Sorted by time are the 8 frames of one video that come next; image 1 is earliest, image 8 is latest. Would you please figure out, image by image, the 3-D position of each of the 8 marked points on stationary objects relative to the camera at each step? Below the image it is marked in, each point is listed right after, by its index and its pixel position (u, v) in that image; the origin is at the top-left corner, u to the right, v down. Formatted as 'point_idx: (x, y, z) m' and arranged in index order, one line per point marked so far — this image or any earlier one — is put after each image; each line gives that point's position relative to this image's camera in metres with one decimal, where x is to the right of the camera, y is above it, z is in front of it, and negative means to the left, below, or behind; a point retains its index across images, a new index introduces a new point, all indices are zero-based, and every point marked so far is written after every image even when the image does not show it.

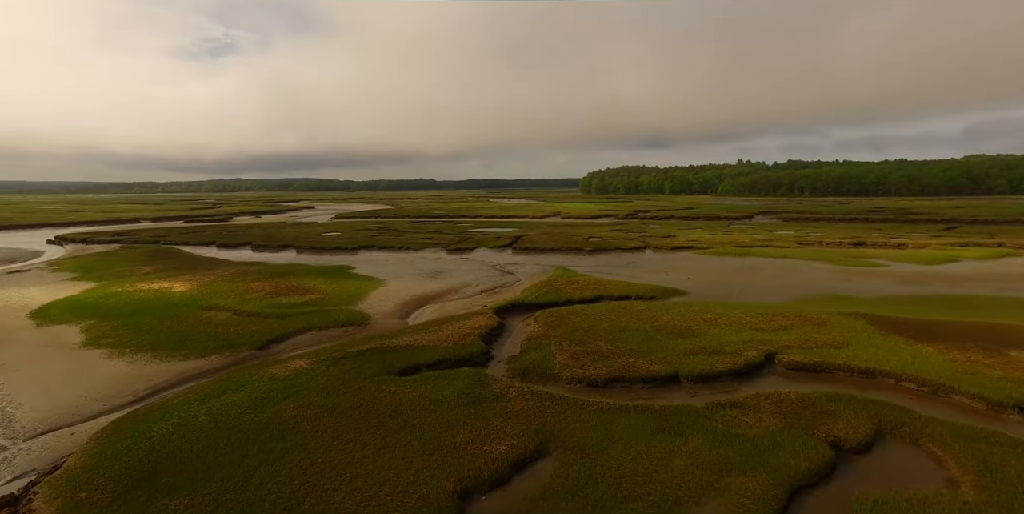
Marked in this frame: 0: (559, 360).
0: (+1.7, -3.8, +17.7) m
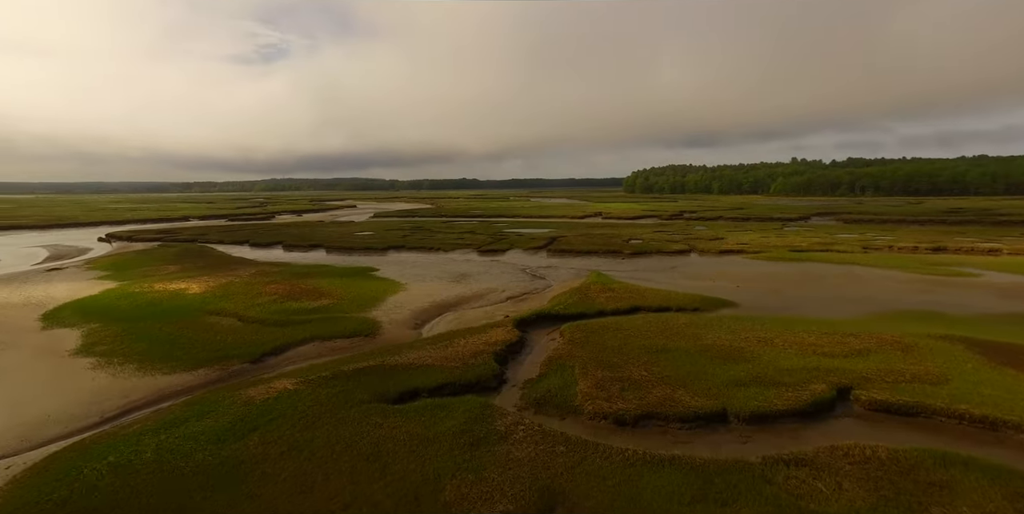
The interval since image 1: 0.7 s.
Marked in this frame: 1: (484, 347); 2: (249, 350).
0: (+2.1, -4.1, +15.0) m
1: (-1.1, -3.5, +18.6) m
2: (-10.4, -3.6, +19.1) m
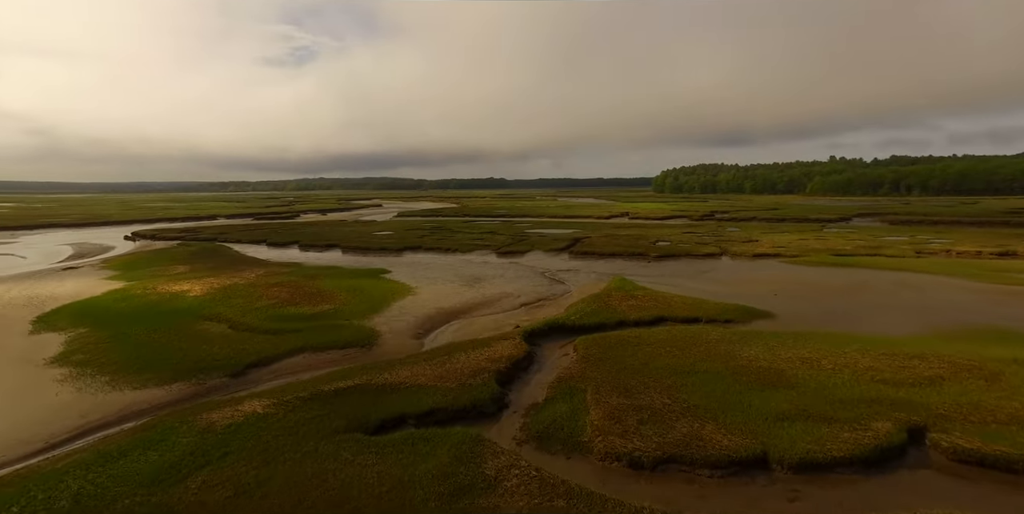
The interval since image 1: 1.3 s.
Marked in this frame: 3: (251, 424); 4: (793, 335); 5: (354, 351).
0: (+2.1, -4.3, +12.8) m
1: (-0.9, -3.7, +16.5) m
2: (-10.1, -3.7, +17.6) m
3: (-6.6, -4.2, +12.1) m
4: (+11.5, -3.2, +19.8) m
5: (-6.4, -3.8, +19.6) m
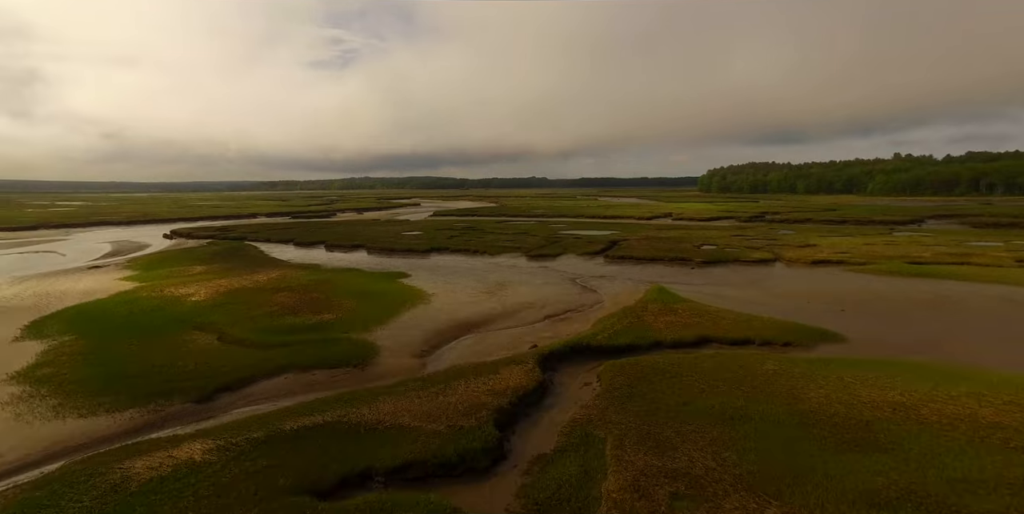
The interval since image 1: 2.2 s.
0: (+2.0, -4.7, +9.7) m
1: (-0.7, -4.0, +13.7) m
2: (-9.8, -3.9, +15.5) m
3: (-6.7, -4.5, +9.7) m
4: (+11.9, -3.7, +15.9) m
5: (-6.0, -4.1, +17.1) m
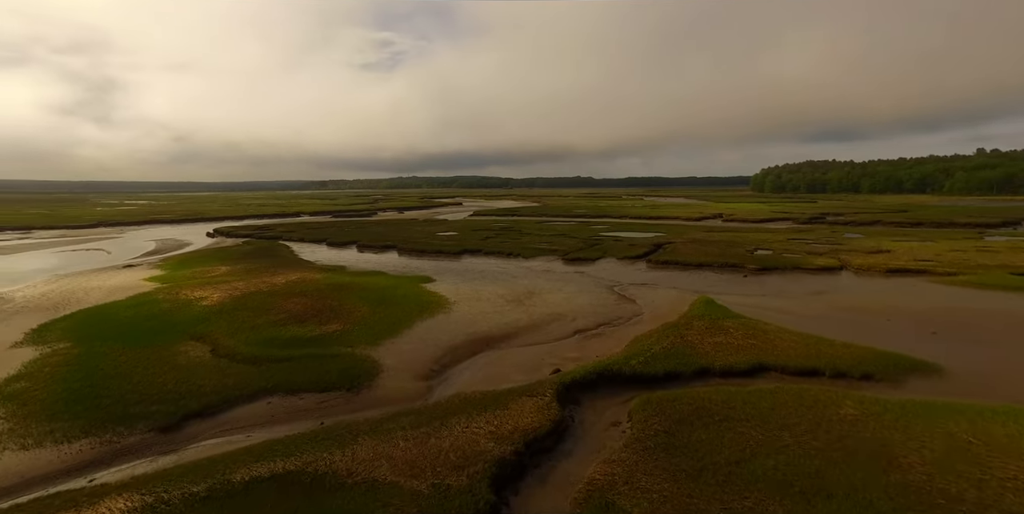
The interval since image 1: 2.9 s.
0: (+1.7, -5.0, +7.0) m
1: (-0.6, -4.3, +11.1) m
2: (-9.5, -4.1, +13.8) m
3: (-6.9, -4.7, +7.8) m
4: (+12.1, -4.1, +12.2) m
5: (-5.5, -4.3, +15.1) m
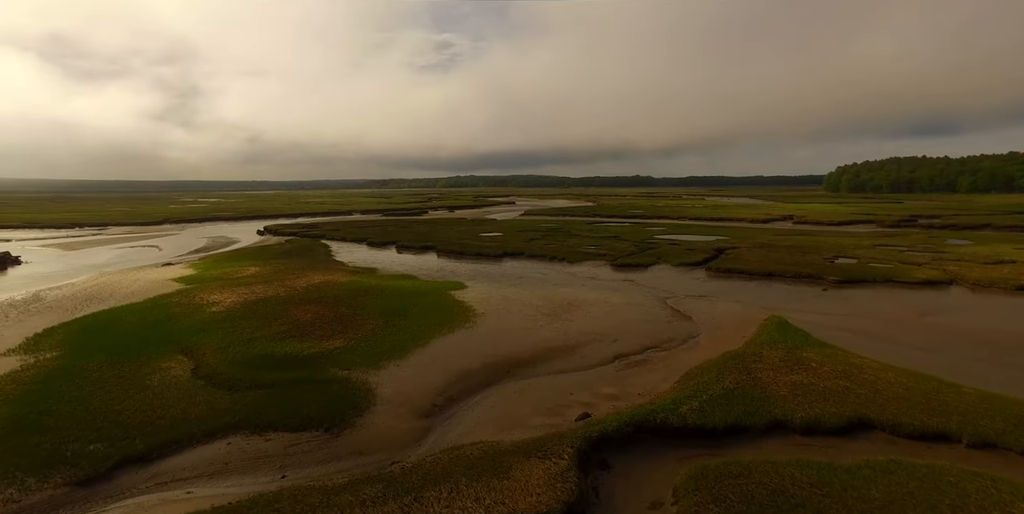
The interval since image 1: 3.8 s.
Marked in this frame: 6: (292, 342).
0: (+1.1, -5.5, +3.6) m
1: (-0.7, -4.7, +8.0) m
2: (-9.3, -4.4, +11.6) m
3: (-7.4, -5.0, +5.3) m
4: (+12.0, -4.7, +7.6) m
5: (-5.2, -4.6, +12.4) m
6: (-8.3, -3.2, +18.5) m
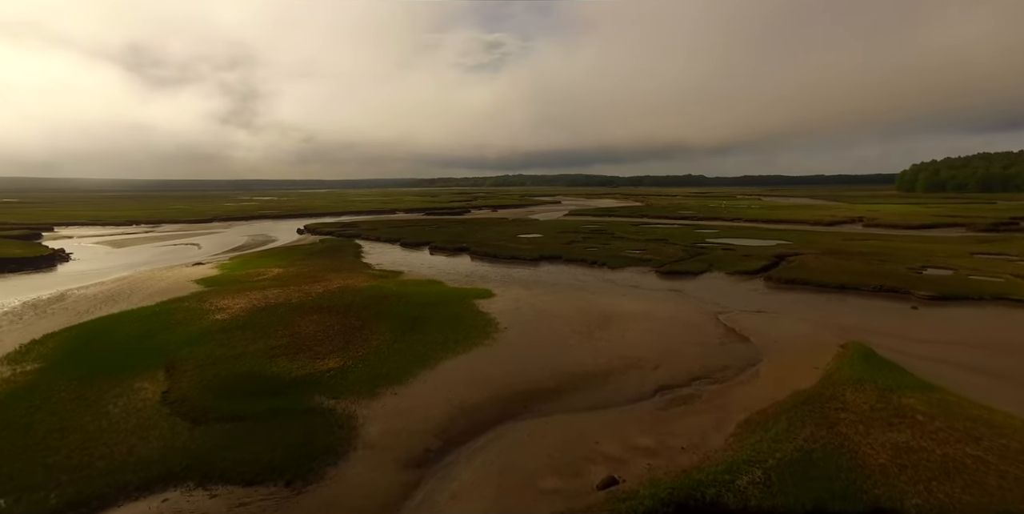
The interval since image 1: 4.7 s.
0: (+0.2, -5.8, +0.7) m
1: (-1.1, -5.1, +5.2) m
2: (-9.3, -4.6, +9.6) m
3: (-8.1, -5.3, +3.2) m
4: (+11.5, -5.3, +3.7) m
5: (-5.1, -4.9, +10.1) m
6: (-7.7, -3.5, +16.4) m
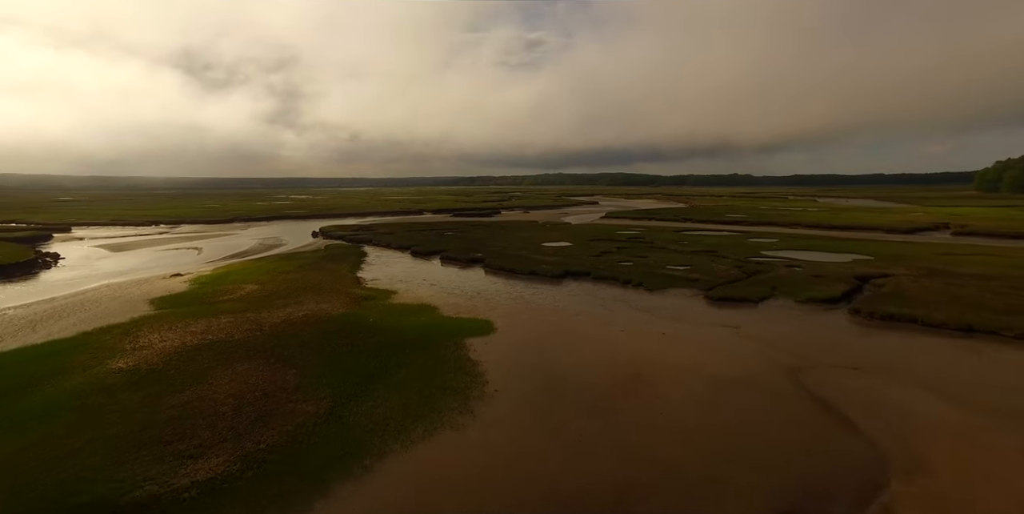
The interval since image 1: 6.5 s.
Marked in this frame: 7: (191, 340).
0: (-1.7, -7.0, -5.4) m
1: (-2.7, -6.2, -0.8) m
2: (-10.5, -5.6, +4.2) m
3: (-9.8, -6.3, -2.2) m
4: (+9.8, -6.6, -3.3) m
5: (-6.3, -6.0, +4.4) m
6: (-8.3, -4.5, +10.9) m
7: (-12.5, -3.2, +19.1) m
